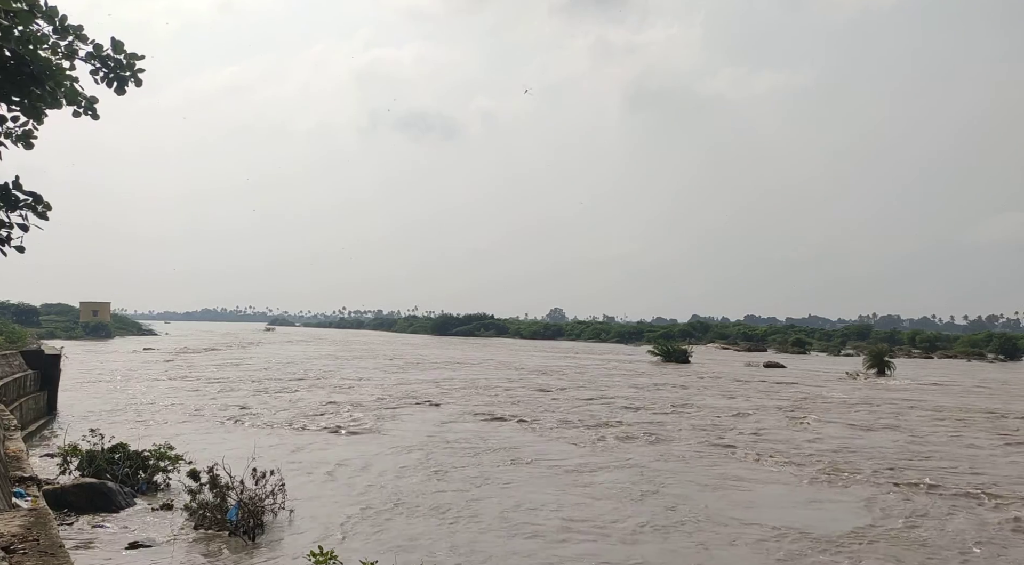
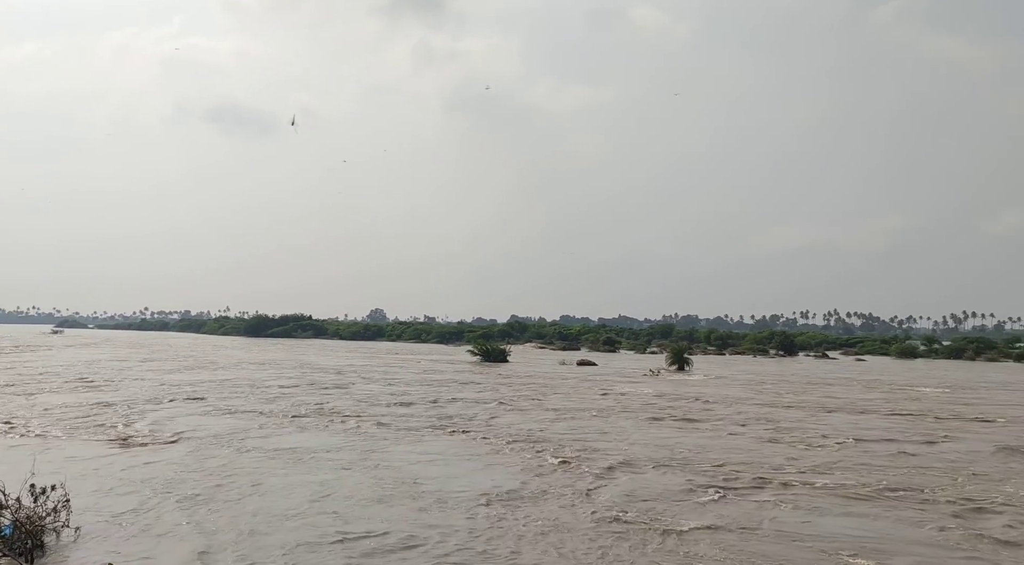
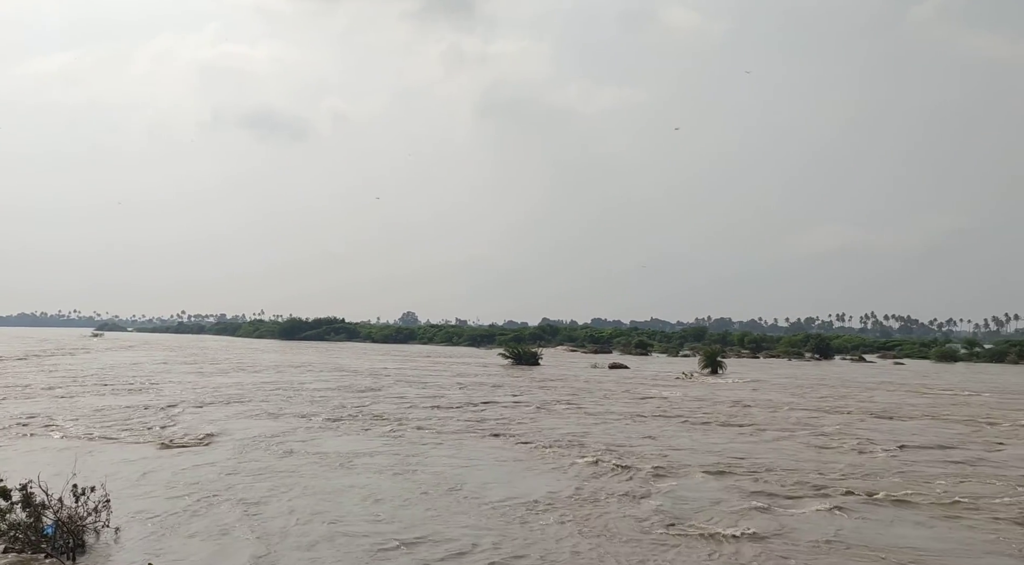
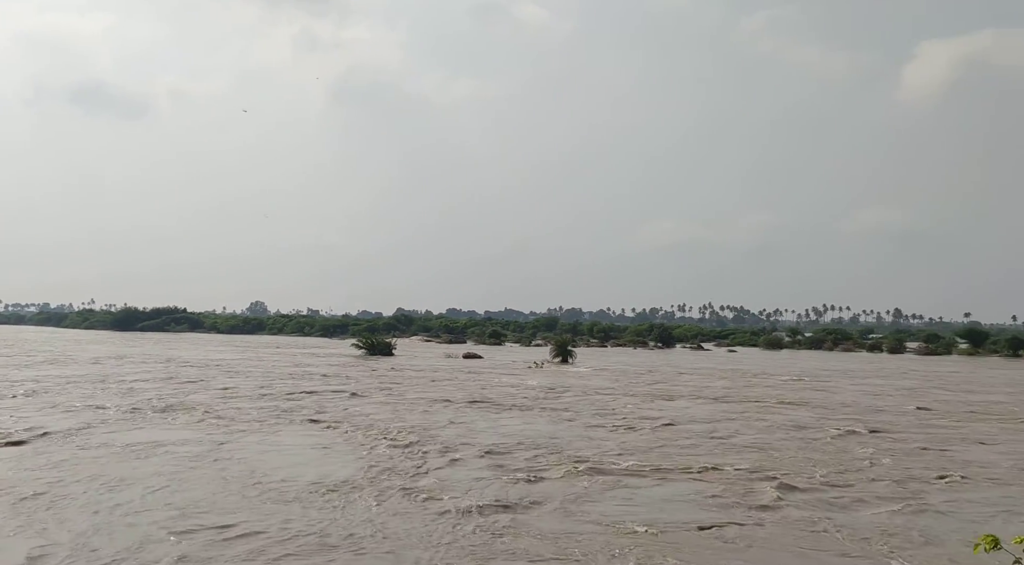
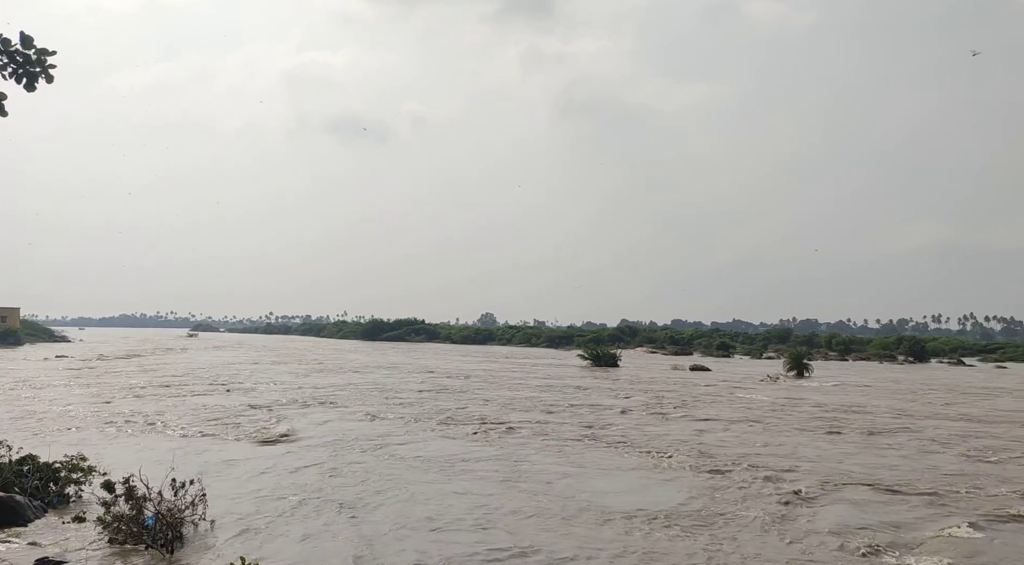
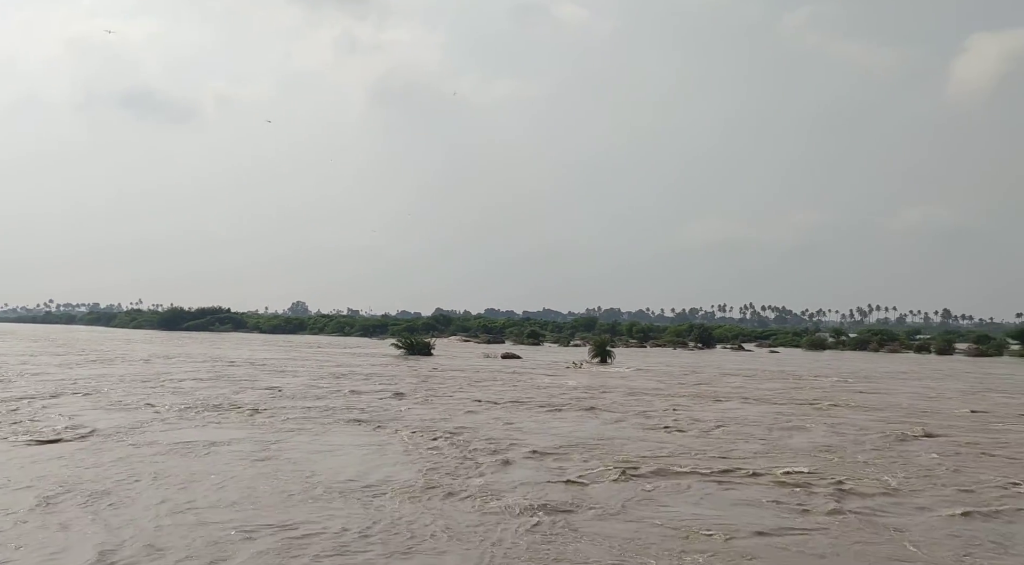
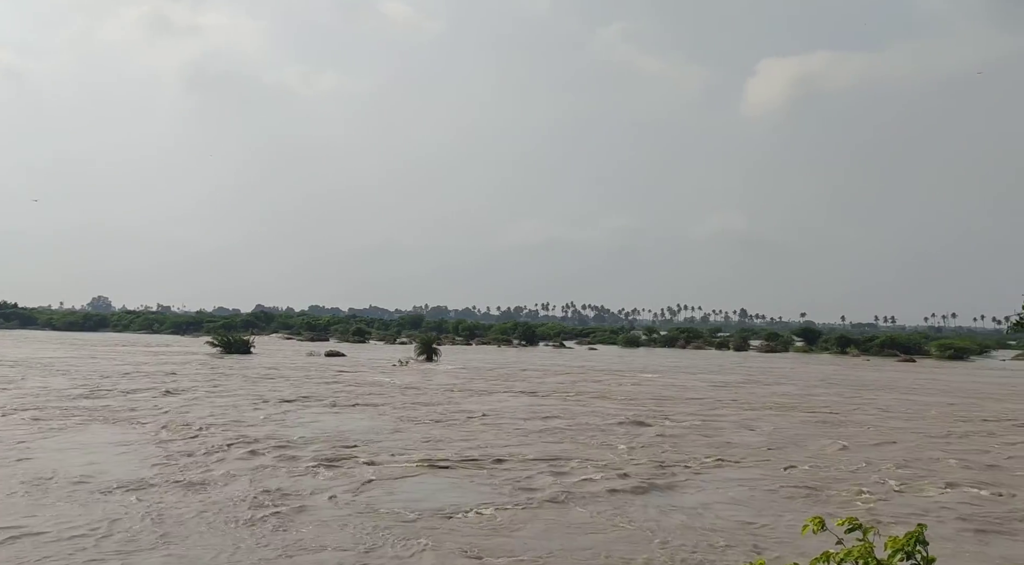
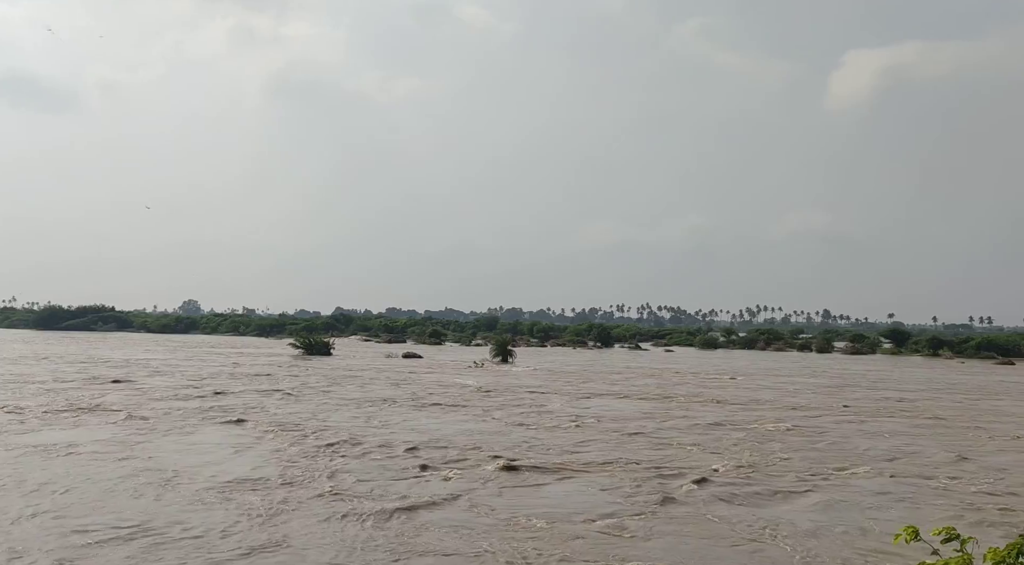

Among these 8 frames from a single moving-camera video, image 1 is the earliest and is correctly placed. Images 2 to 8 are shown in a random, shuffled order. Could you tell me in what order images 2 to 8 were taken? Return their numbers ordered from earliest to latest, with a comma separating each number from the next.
5, 3, 2, 6, 4, 8, 7
